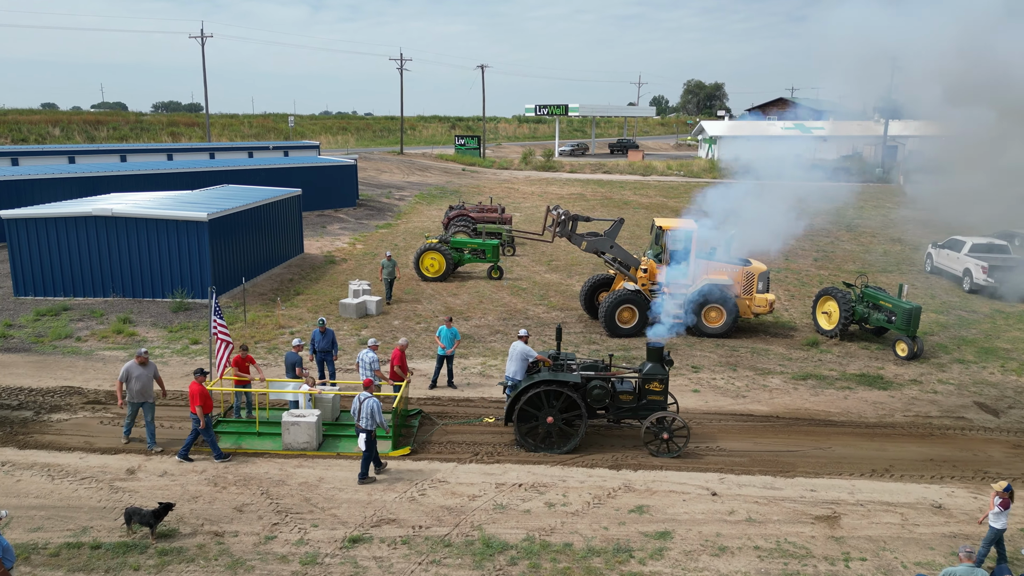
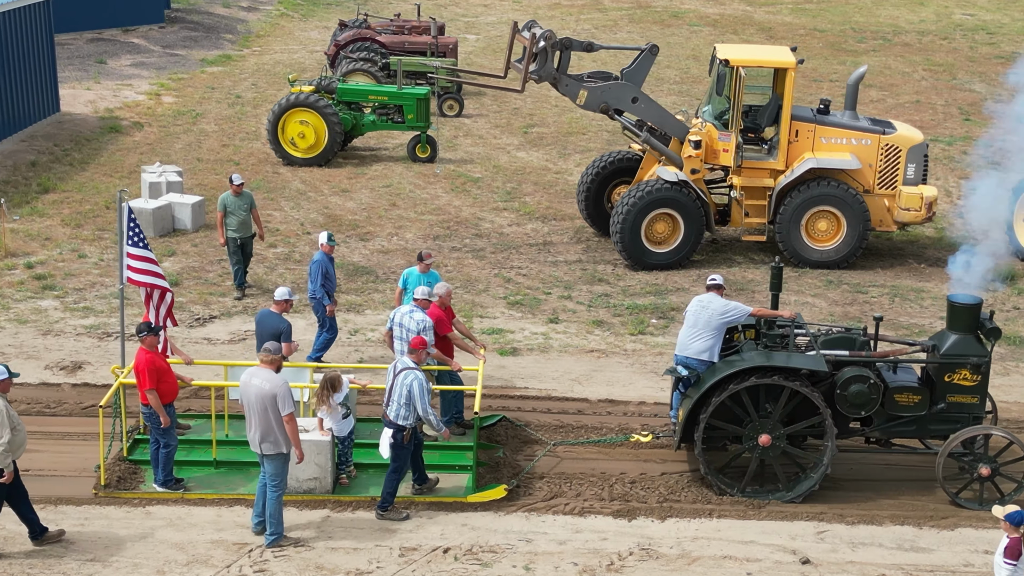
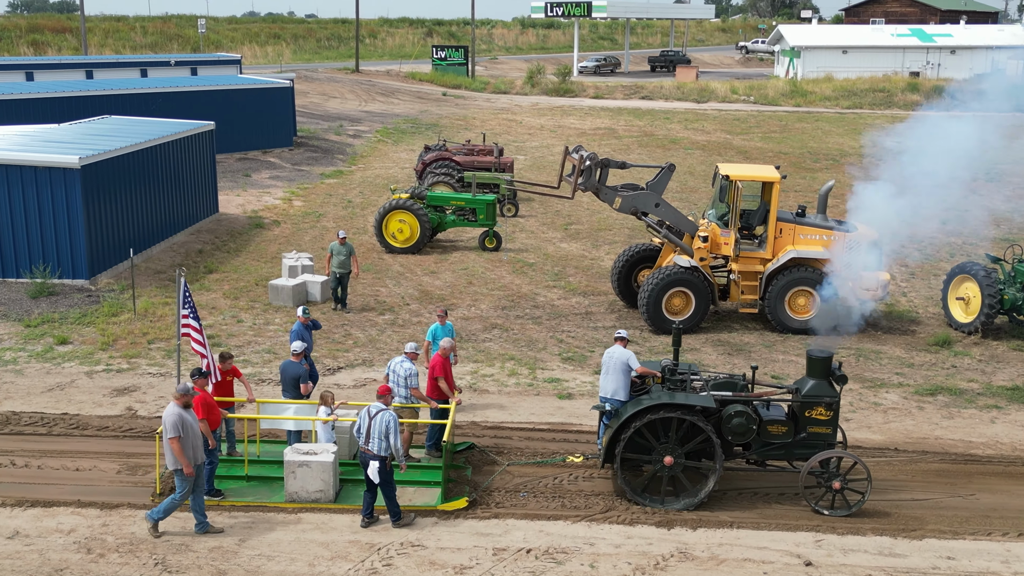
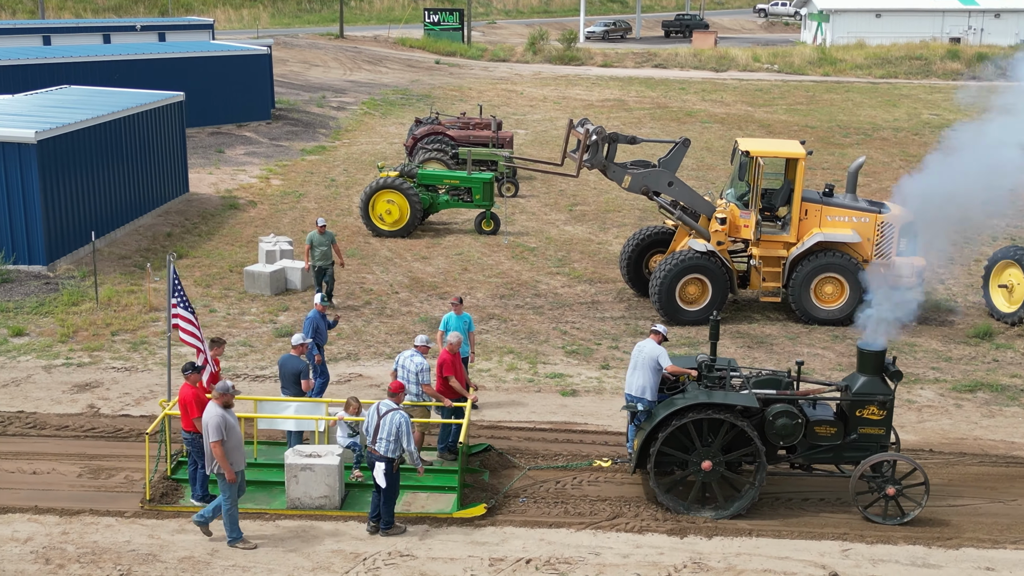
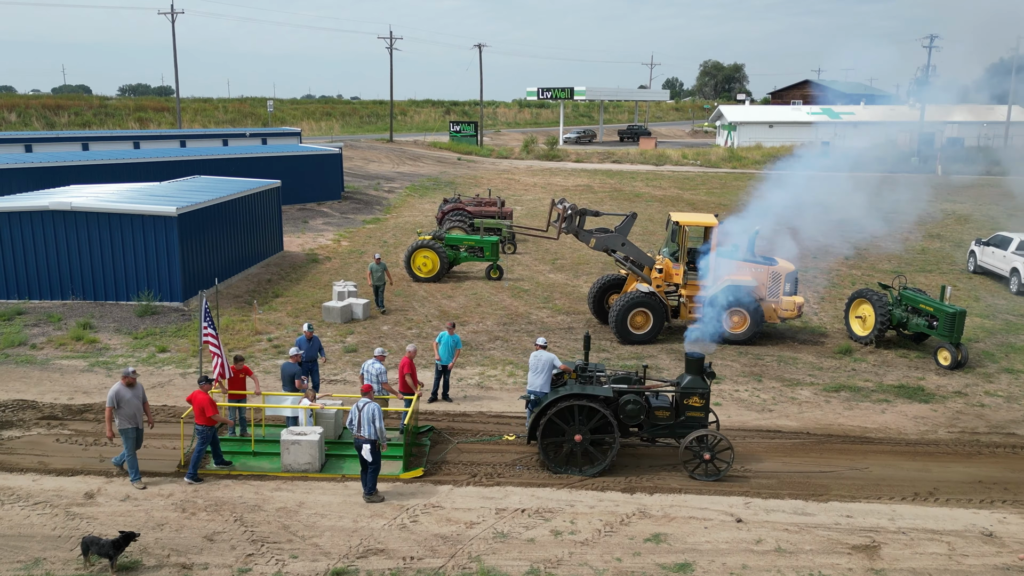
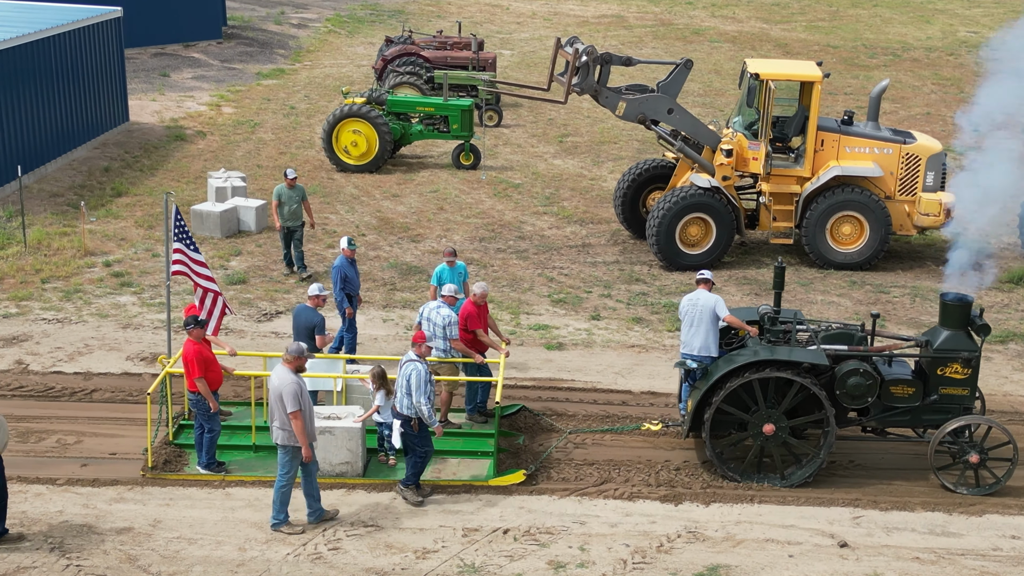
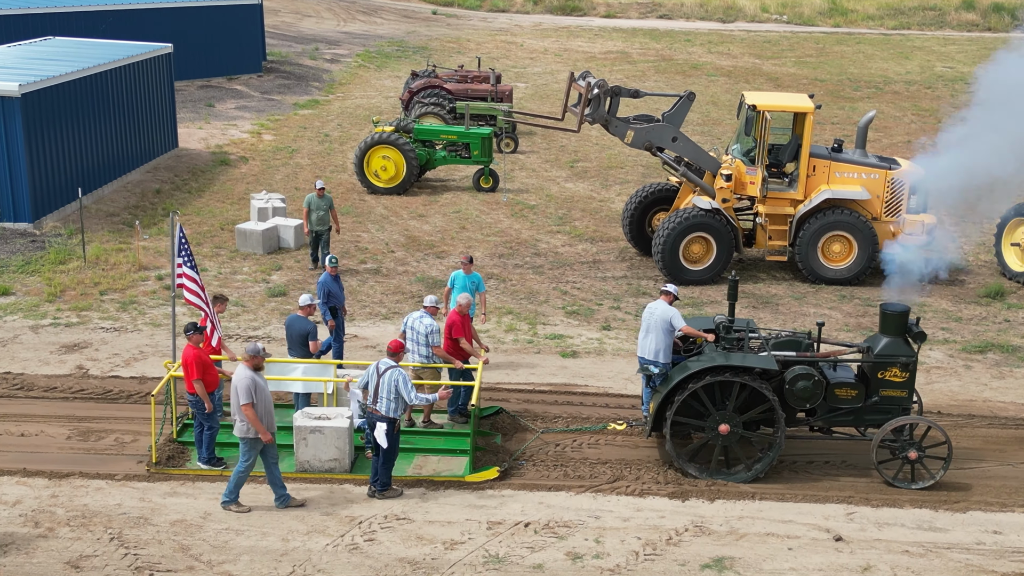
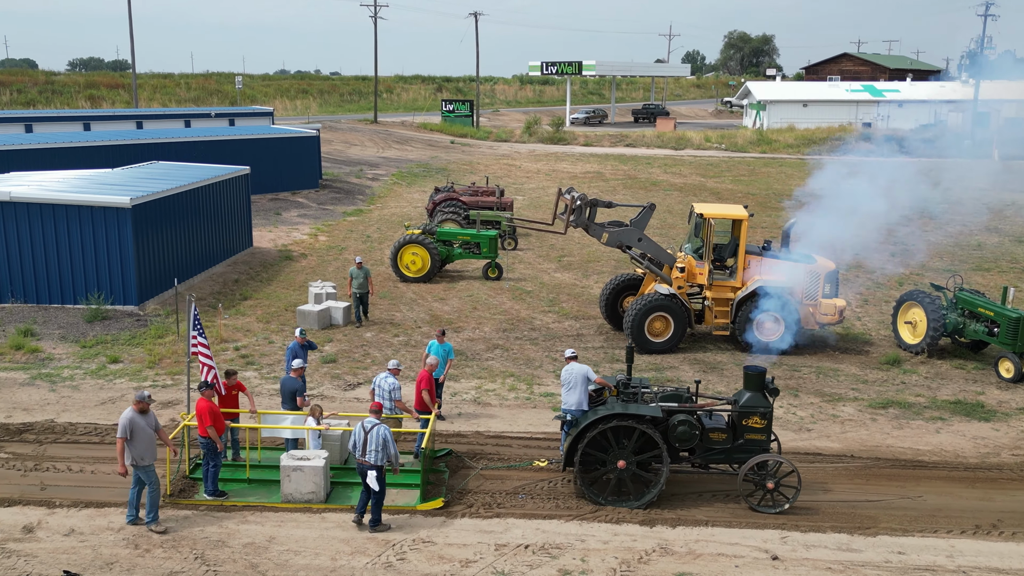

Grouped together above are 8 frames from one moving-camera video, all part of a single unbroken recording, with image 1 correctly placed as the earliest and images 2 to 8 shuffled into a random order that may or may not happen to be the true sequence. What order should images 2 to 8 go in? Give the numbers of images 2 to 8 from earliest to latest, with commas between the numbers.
5, 8, 3, 4, 7, 6, 2
